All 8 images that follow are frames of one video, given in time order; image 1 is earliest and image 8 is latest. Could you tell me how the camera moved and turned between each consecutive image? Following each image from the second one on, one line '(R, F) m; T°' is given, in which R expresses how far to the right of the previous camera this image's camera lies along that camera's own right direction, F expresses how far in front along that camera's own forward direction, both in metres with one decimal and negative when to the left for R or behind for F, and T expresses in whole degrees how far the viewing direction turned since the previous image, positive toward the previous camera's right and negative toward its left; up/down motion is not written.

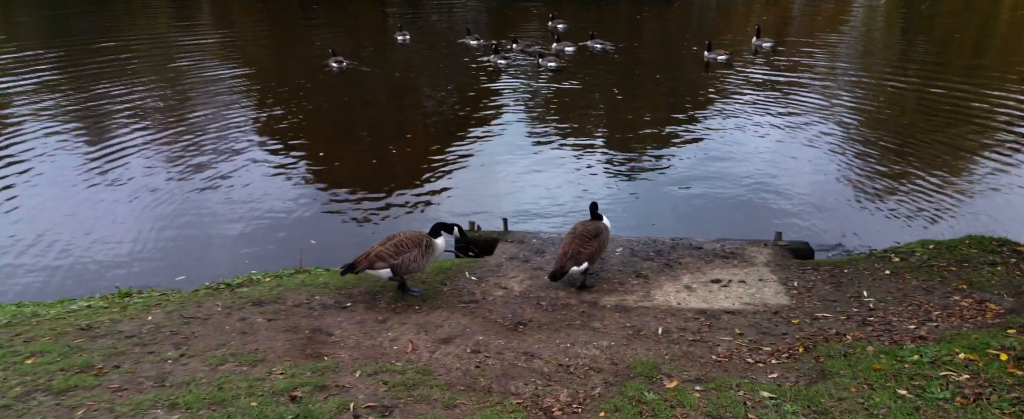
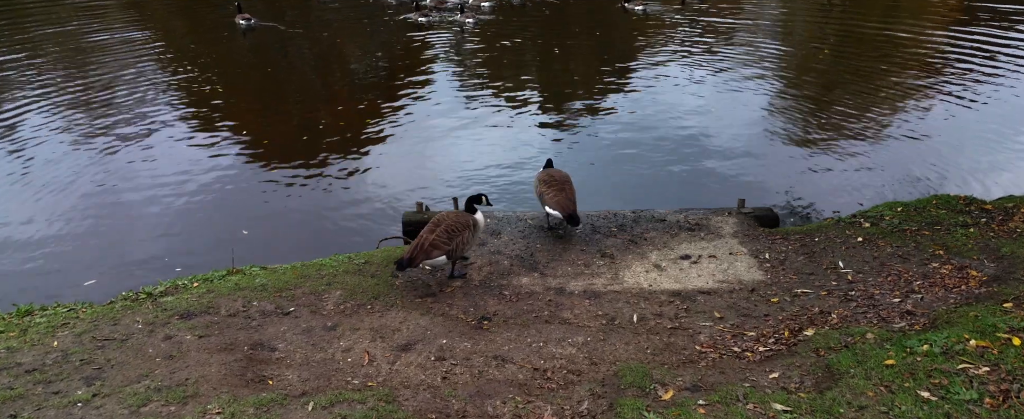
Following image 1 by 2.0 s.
(-0.2, +0.7) m; +5°
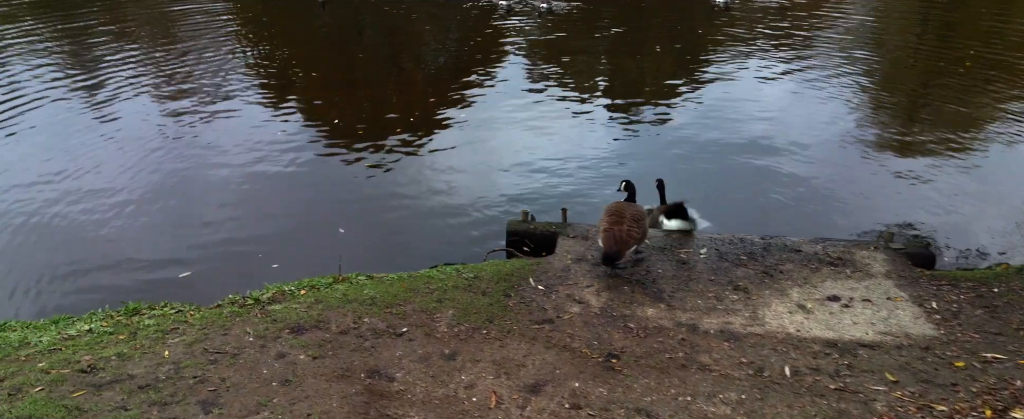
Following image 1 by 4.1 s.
(-0.7, +0.6) m; -5°
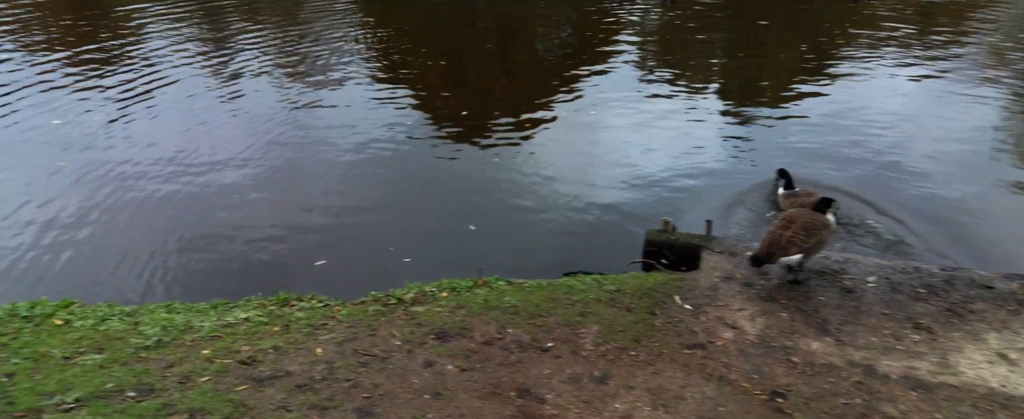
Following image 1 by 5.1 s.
(-0.5, +0.3) m; -9°
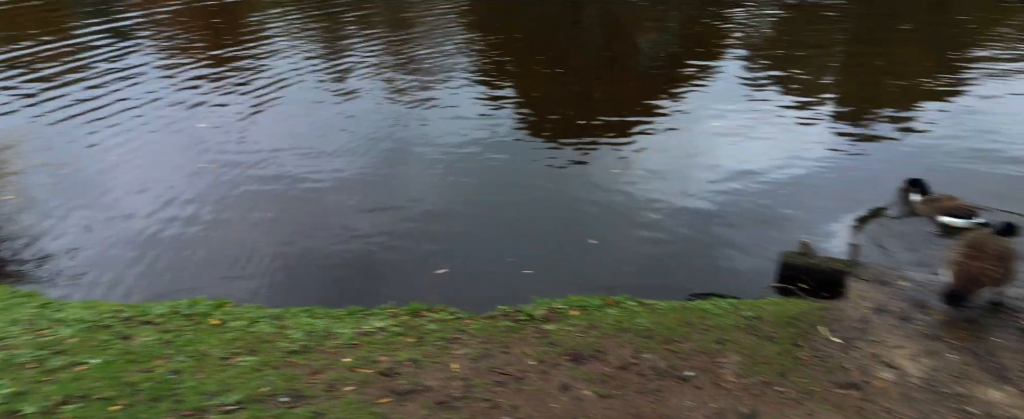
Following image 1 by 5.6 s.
(-0.3, +0.1) m; -9°
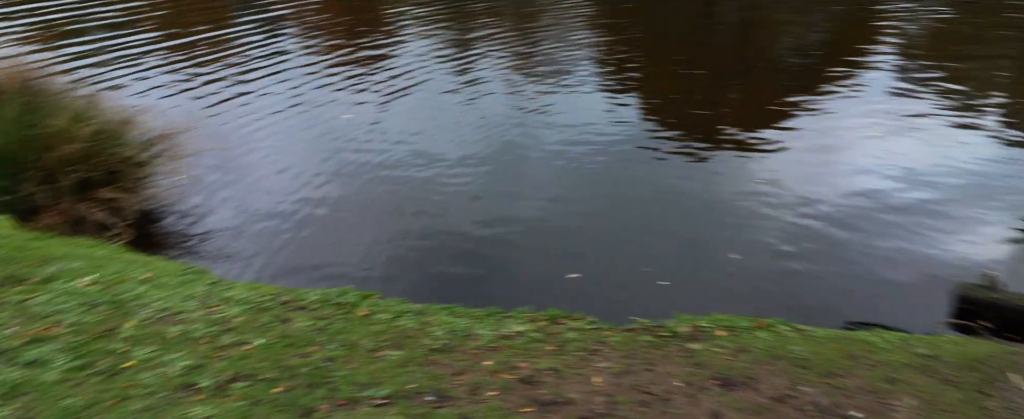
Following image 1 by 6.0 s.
(-0.3, +0.2) m; -10°
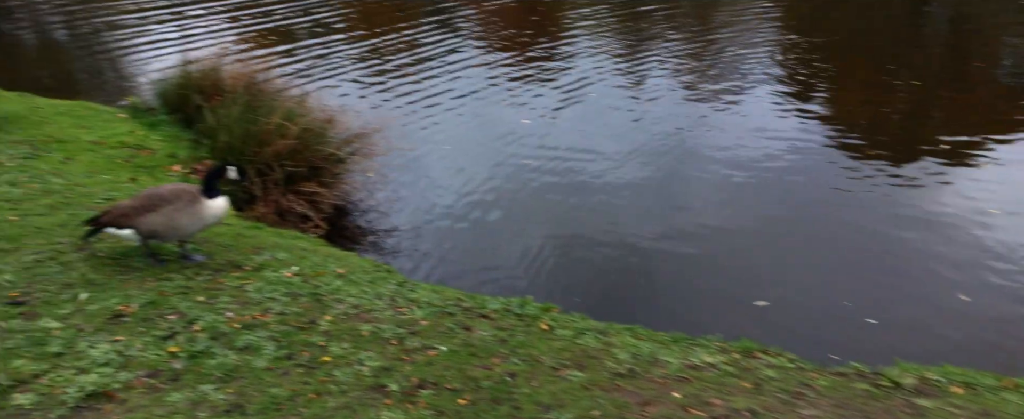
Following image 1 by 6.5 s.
(-0.3, +0.3) m; -13°
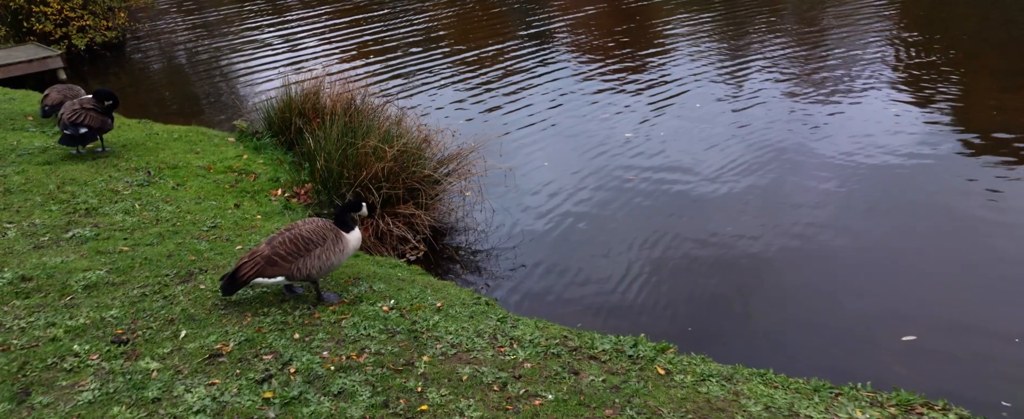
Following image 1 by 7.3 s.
(-0.1, +0.5) m; -8°
